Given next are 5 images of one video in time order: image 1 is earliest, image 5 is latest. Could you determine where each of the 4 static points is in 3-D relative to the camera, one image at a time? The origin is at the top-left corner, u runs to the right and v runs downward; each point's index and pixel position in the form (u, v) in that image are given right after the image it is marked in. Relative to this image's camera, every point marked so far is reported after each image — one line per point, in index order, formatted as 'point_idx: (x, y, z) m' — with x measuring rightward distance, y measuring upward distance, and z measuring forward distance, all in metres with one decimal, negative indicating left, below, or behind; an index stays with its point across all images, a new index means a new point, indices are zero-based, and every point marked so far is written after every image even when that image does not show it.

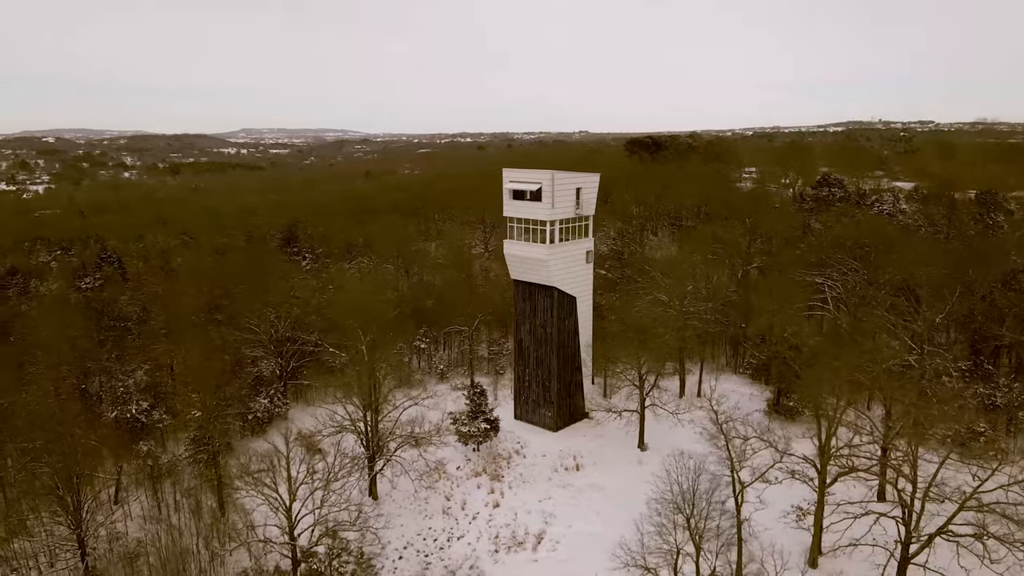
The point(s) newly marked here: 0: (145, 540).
0: (-9.6, -6.6, +18.8) m
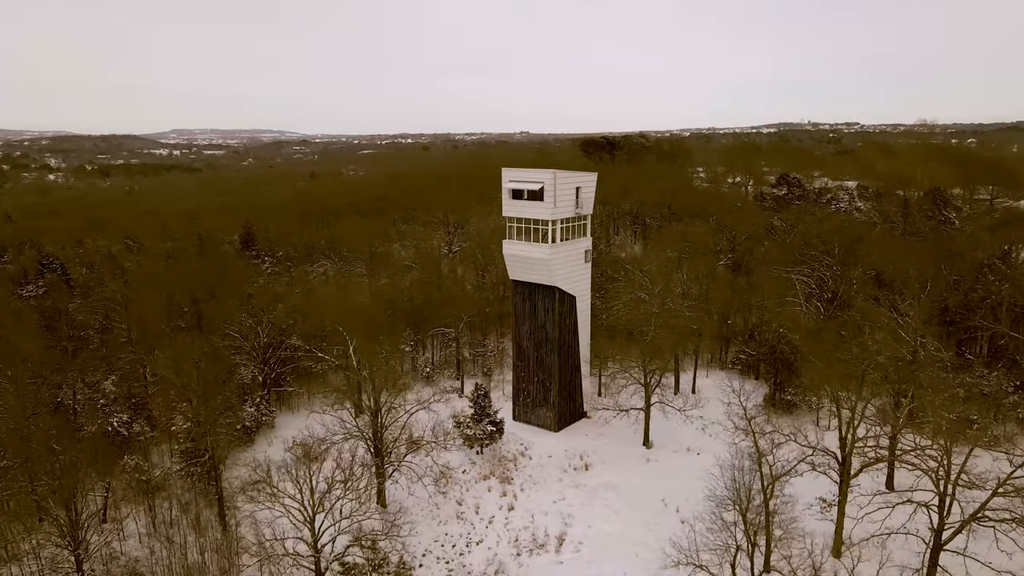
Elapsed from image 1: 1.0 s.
0: (-9.1, -6.7, +17.9) m
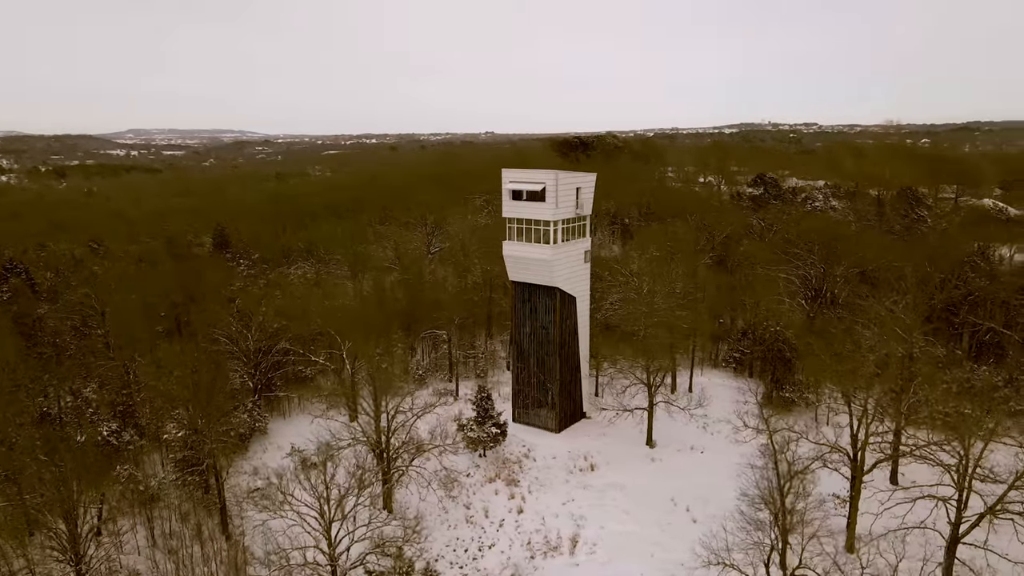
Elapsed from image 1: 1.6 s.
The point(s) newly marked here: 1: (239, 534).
0: (-8.8, -6.9, +17.4) m
1: (-7.2, -6.4, +18.7) m
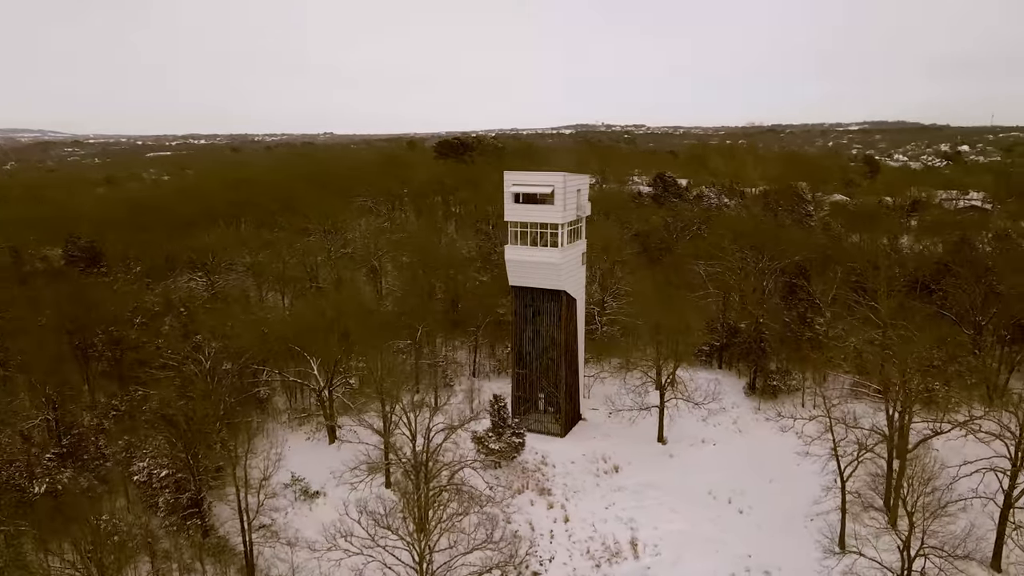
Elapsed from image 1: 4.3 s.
0: (-7.1, -7.4, +15.3) m
1: (-5.8, -6.8, +16.9) m
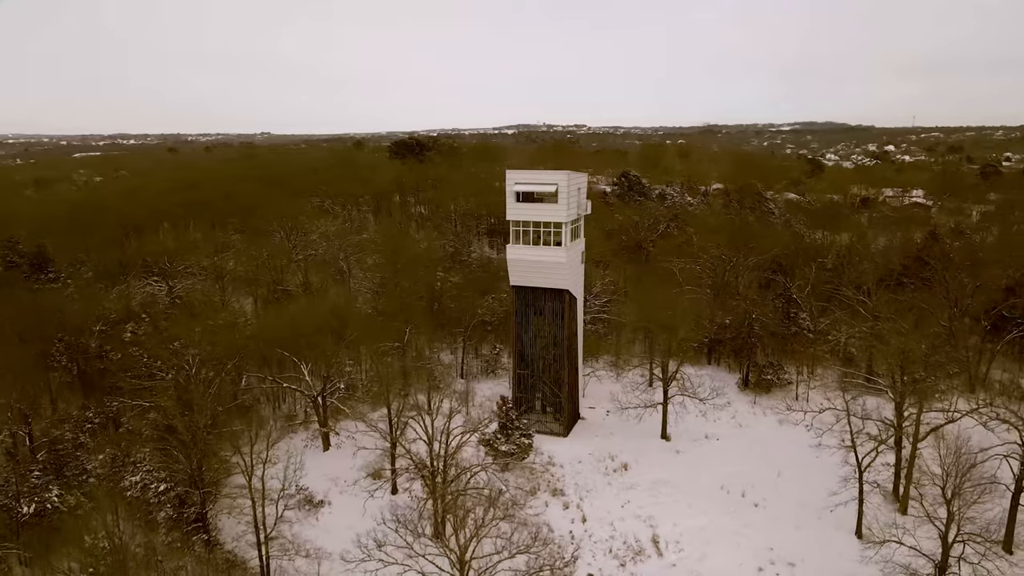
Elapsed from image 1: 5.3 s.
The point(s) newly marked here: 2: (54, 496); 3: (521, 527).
0: (-6.4, -7.5, +14.6) m
1: (-5.2, -6.9, +16.3) m
2: (-12.5, -5.7, +19.3) m
3: (+0.2, -6.1, +18.3) m
